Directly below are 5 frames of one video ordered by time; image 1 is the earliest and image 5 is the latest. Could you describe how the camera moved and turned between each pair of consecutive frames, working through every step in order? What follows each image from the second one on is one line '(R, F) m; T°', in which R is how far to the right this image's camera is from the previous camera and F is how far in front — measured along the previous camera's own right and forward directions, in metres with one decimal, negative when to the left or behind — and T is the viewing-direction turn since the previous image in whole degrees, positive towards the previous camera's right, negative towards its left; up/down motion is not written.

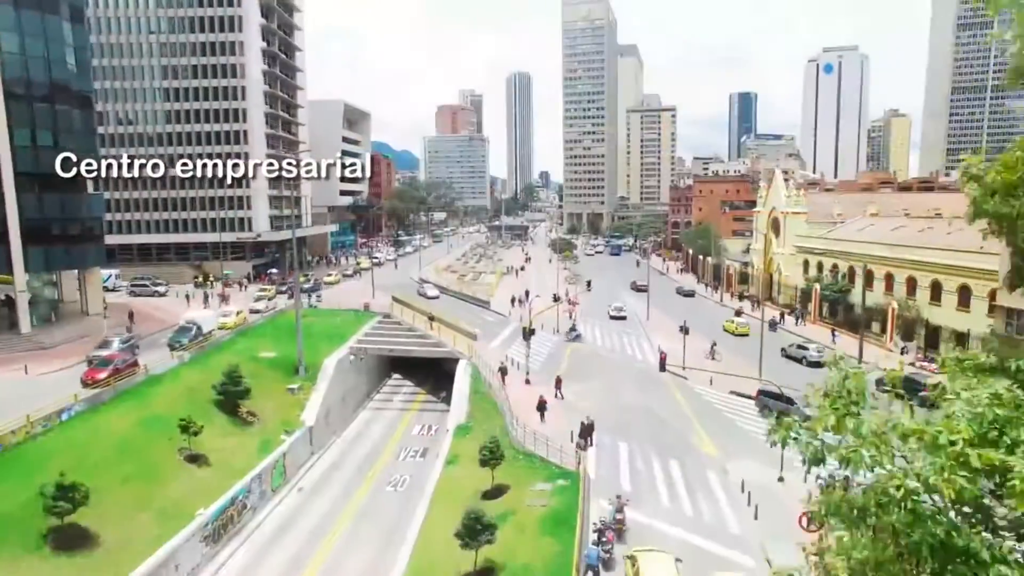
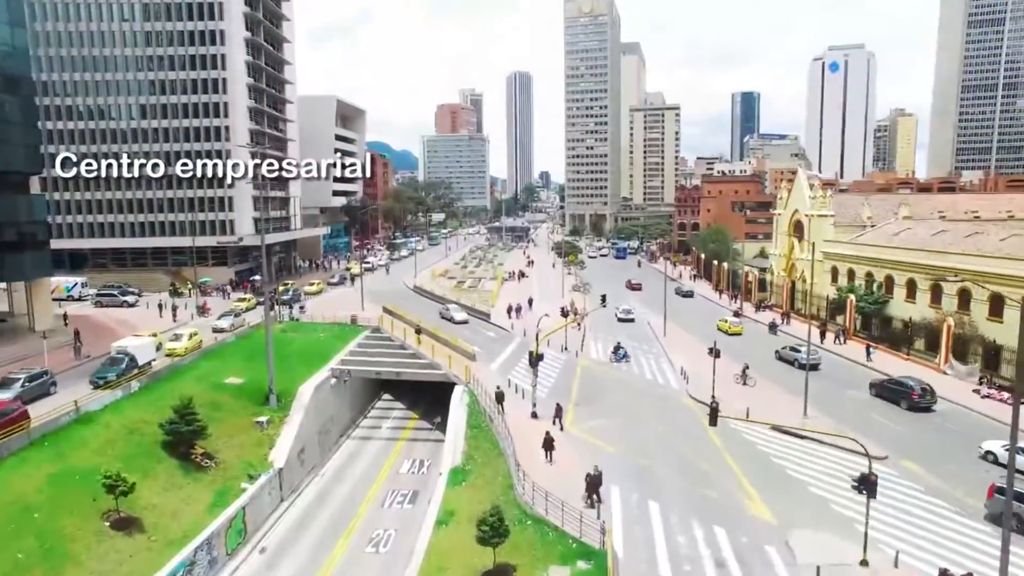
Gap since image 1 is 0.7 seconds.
(-0.3, +5.5) m; 0°
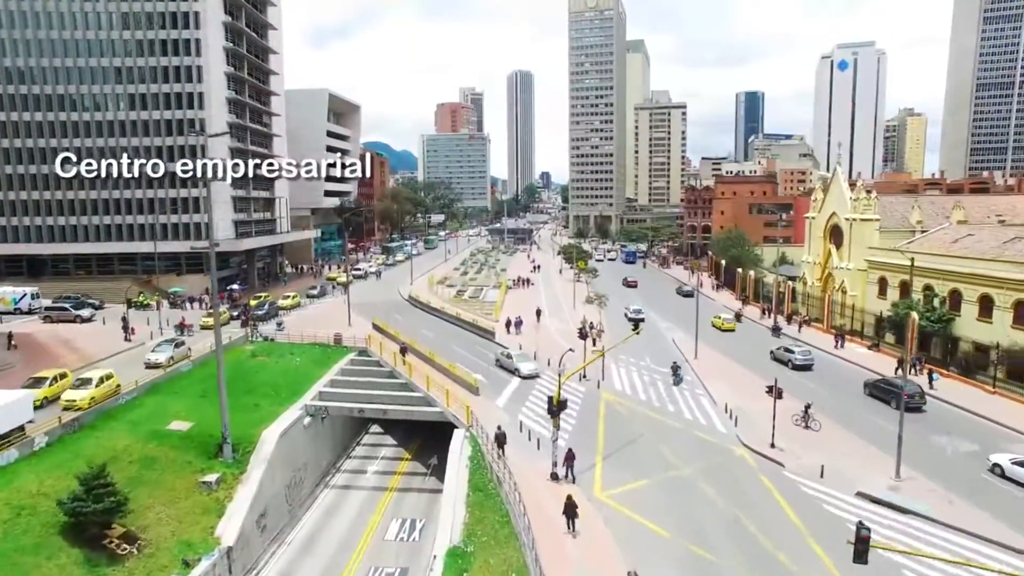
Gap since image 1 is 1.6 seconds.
(-0.7, +7.0) m; 0°
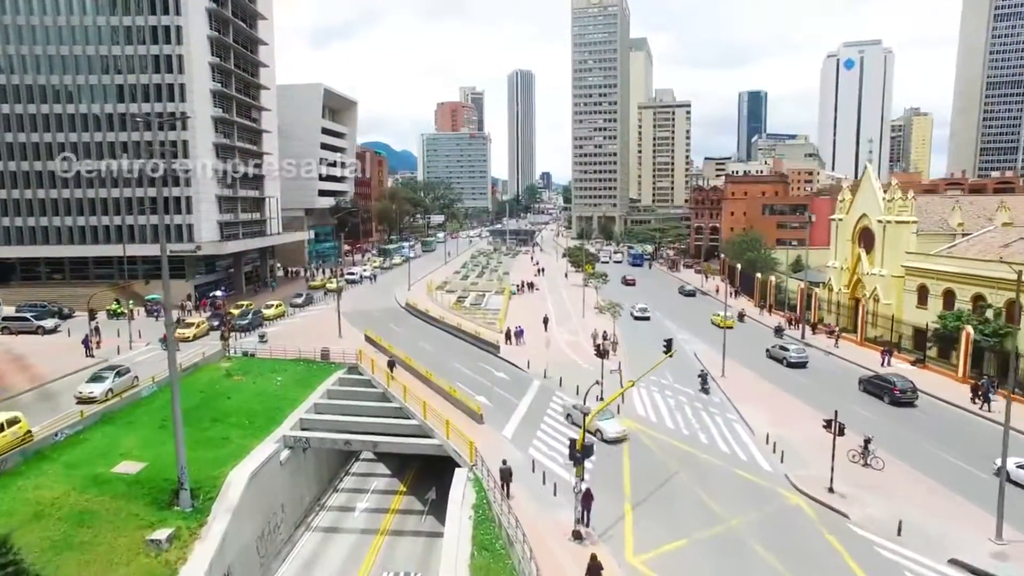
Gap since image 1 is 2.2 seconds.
(-0.5, +4.6) m; 0°
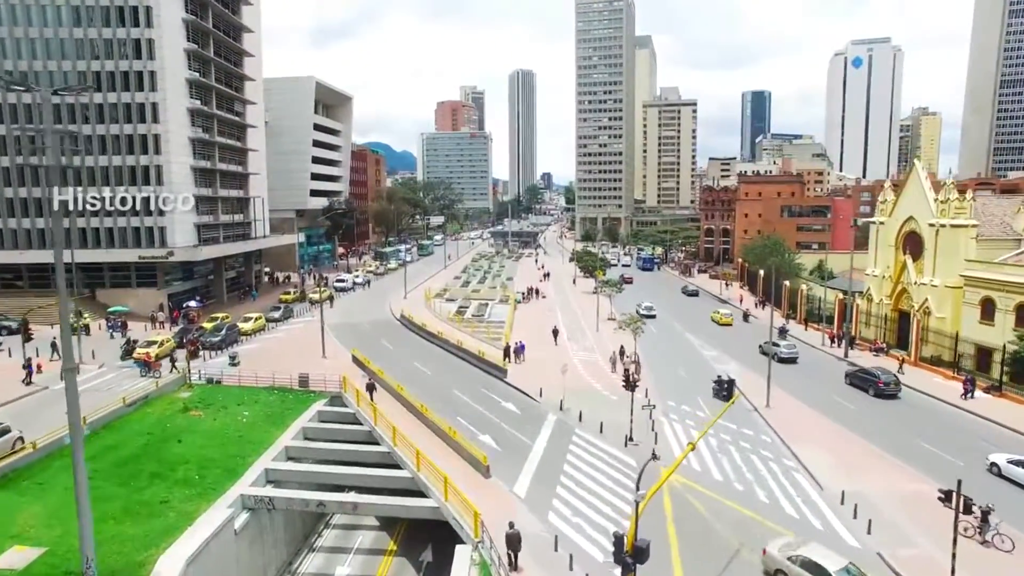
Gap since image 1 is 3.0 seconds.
(-0.6, +6.0) m; 0°
